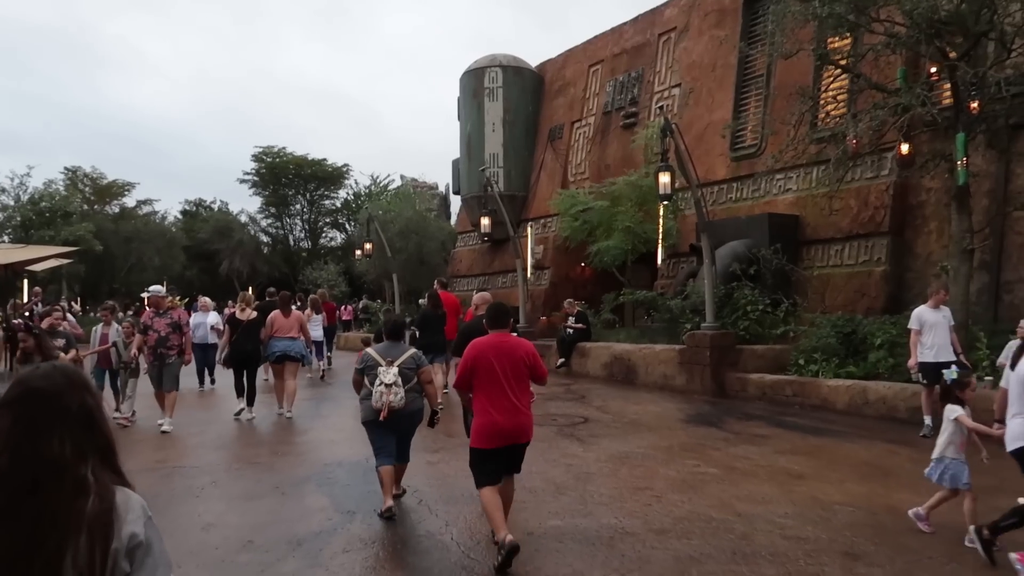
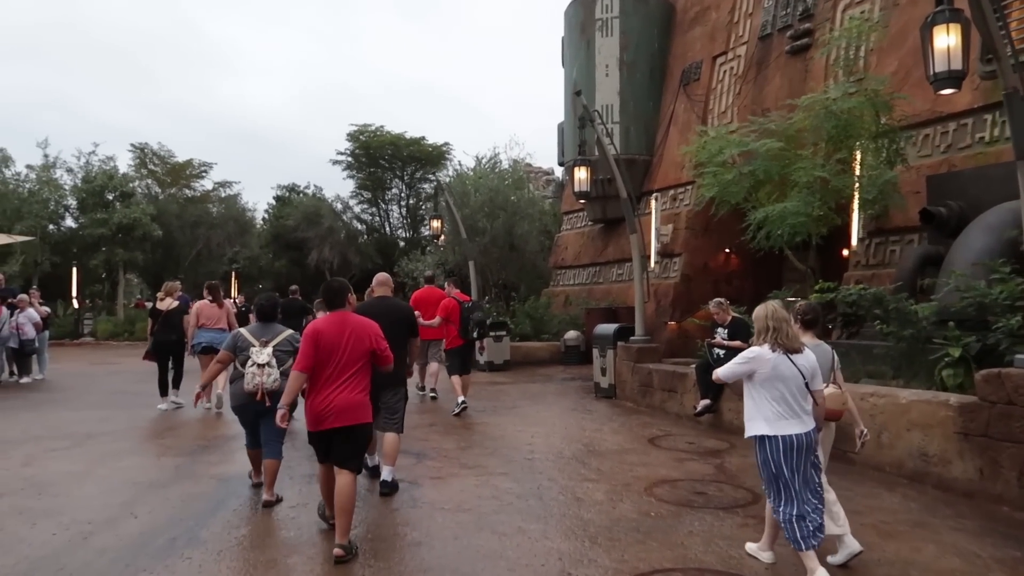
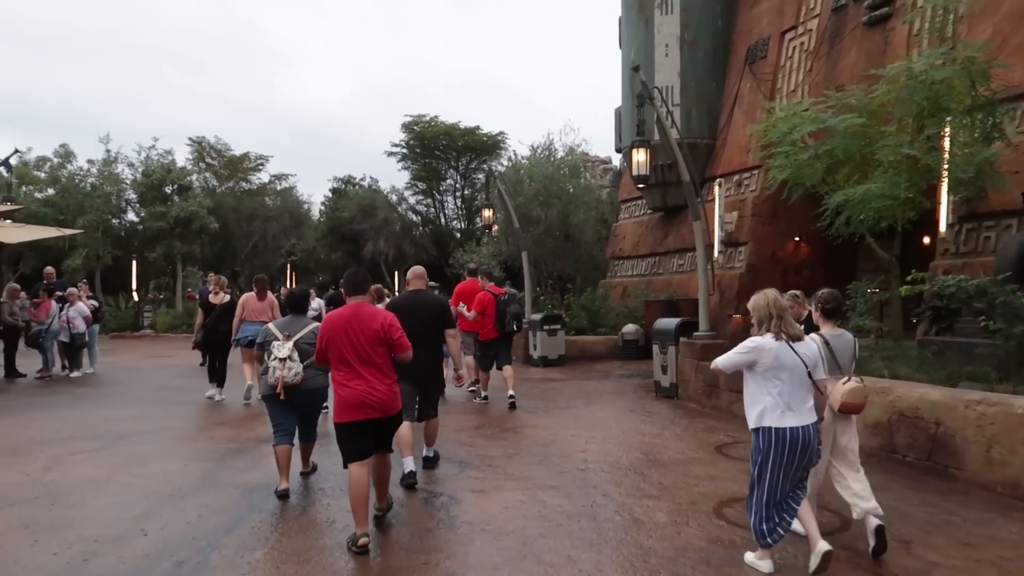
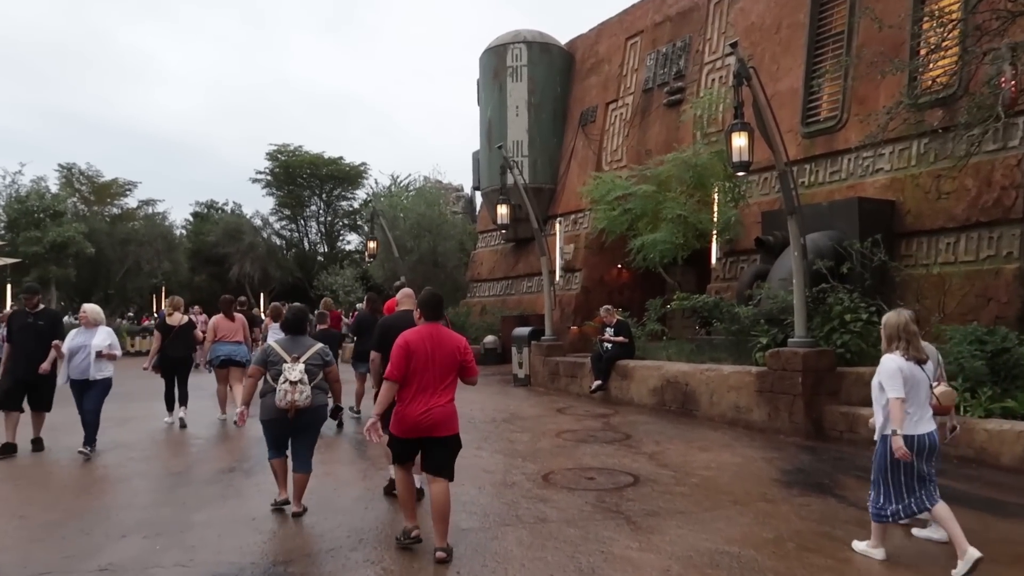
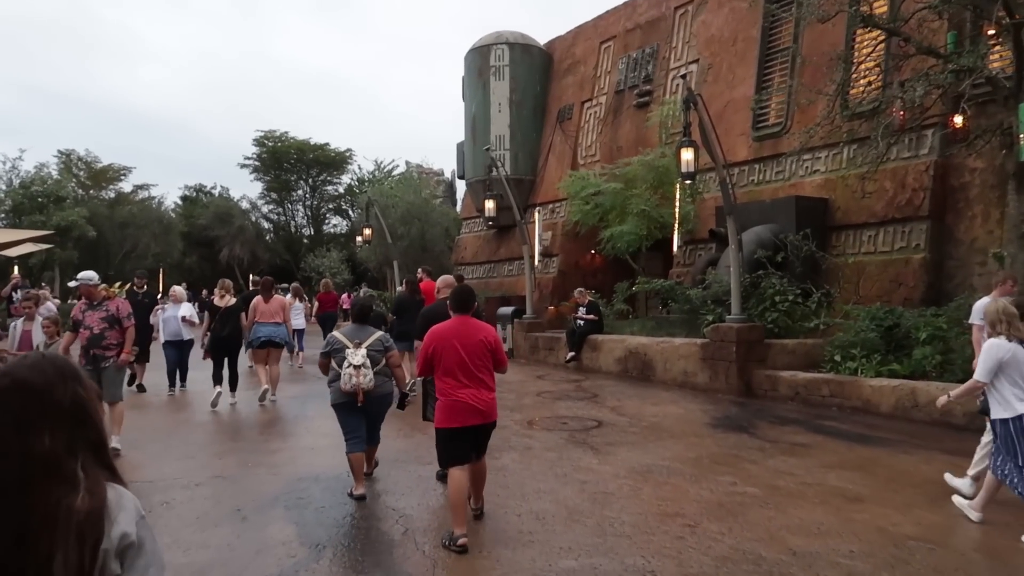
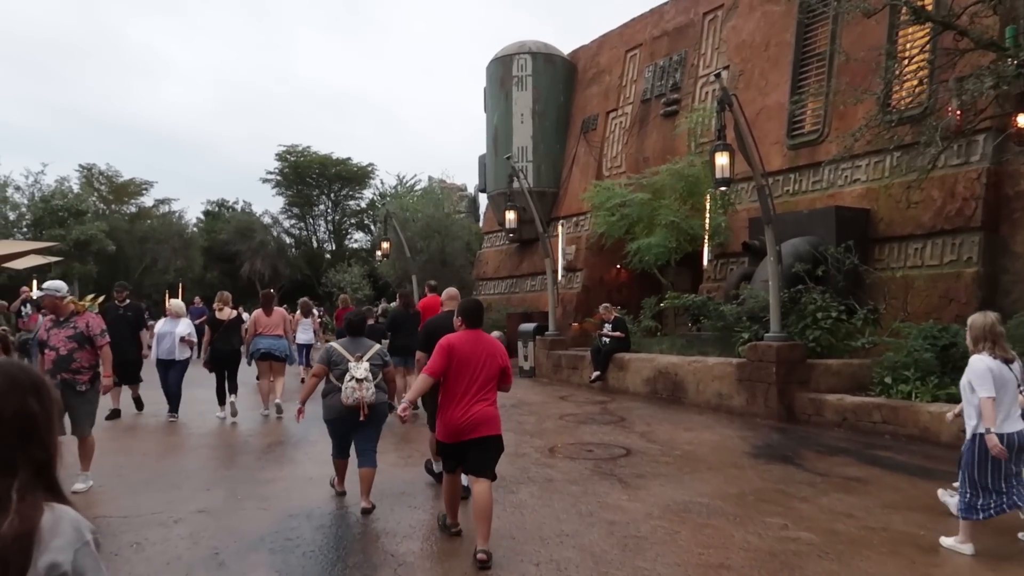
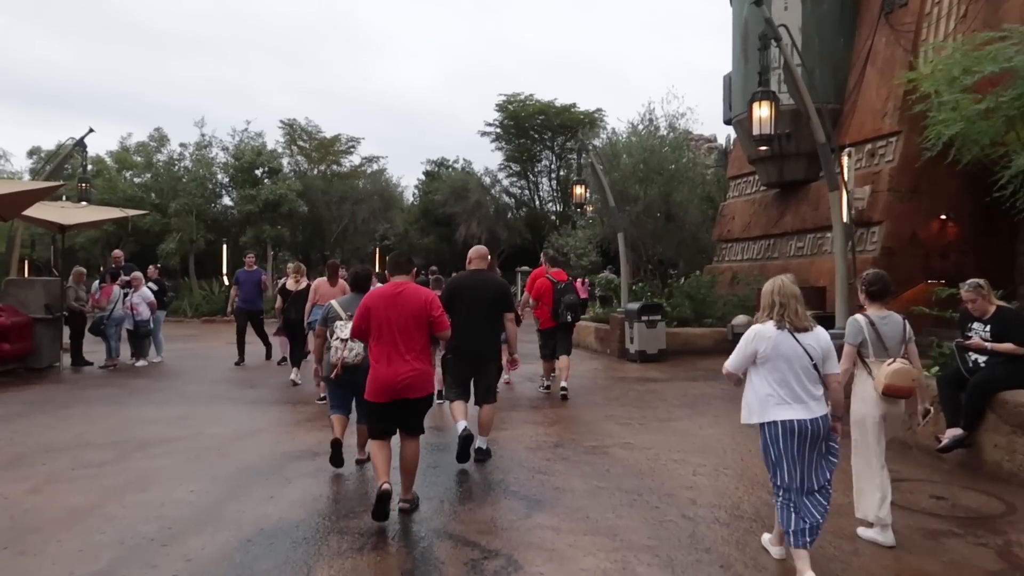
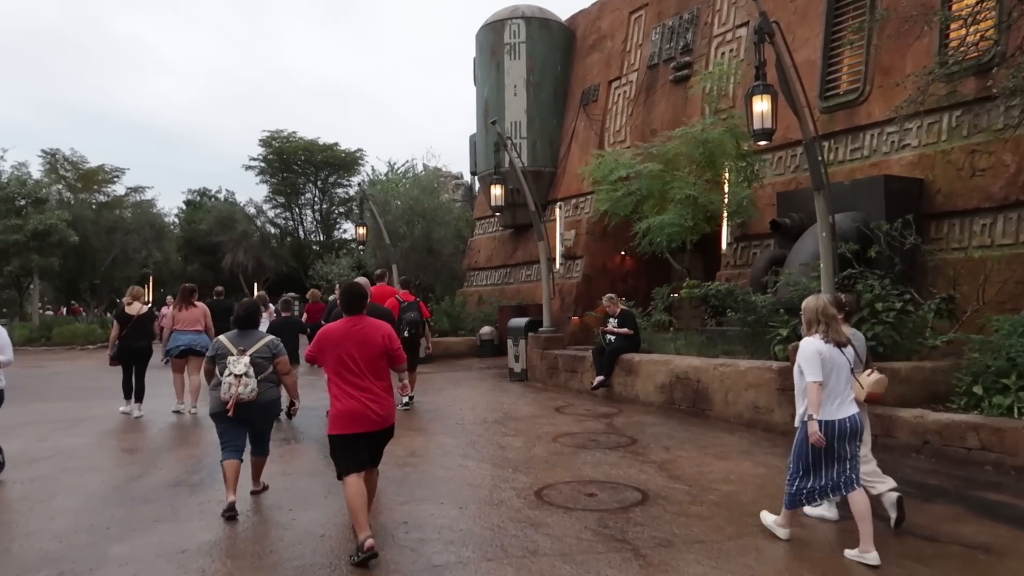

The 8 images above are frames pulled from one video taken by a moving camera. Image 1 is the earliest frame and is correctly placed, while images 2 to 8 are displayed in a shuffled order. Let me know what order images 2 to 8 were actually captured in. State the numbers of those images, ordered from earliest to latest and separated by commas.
5, 6, 4, 8, 2, 3, 7
